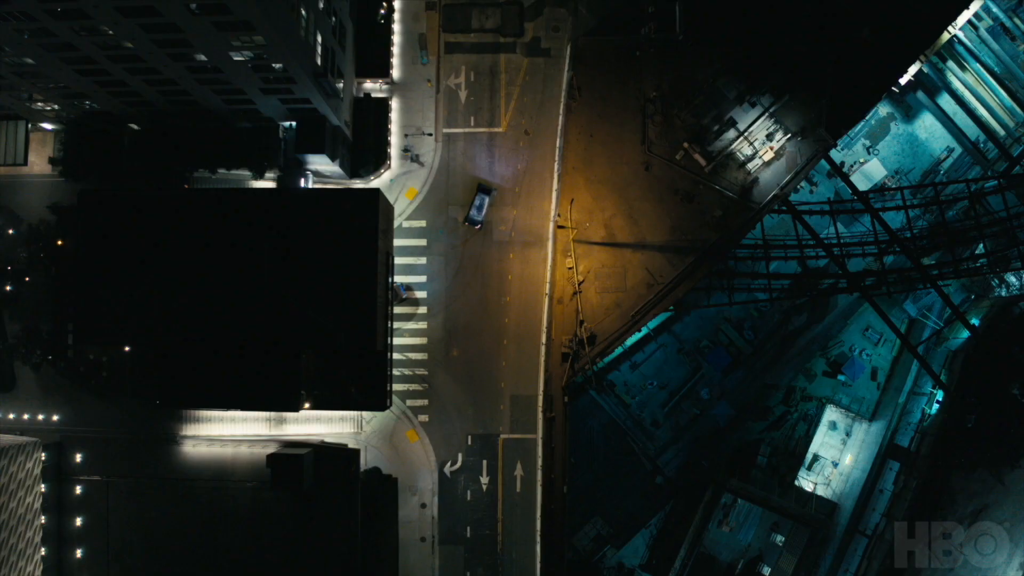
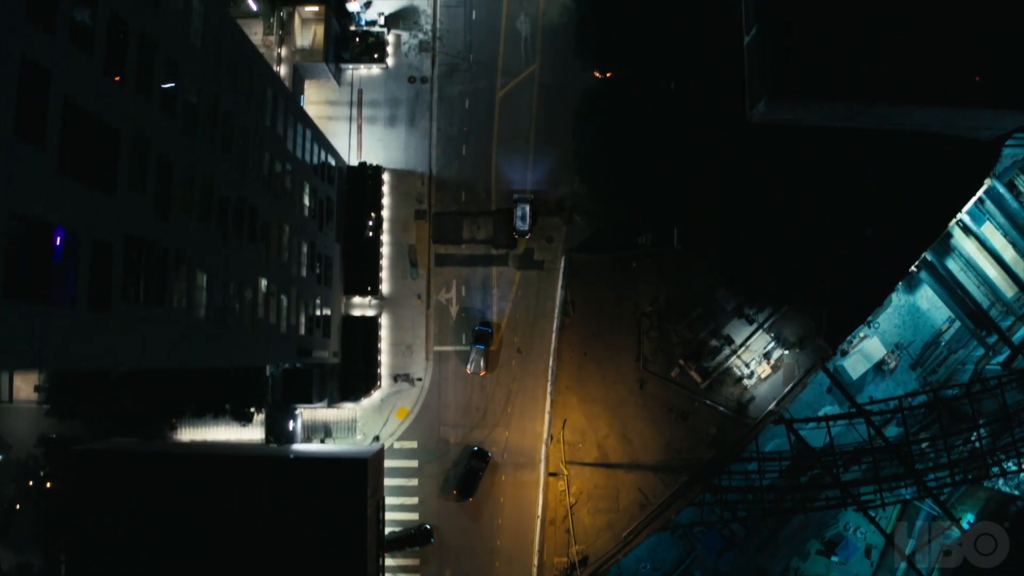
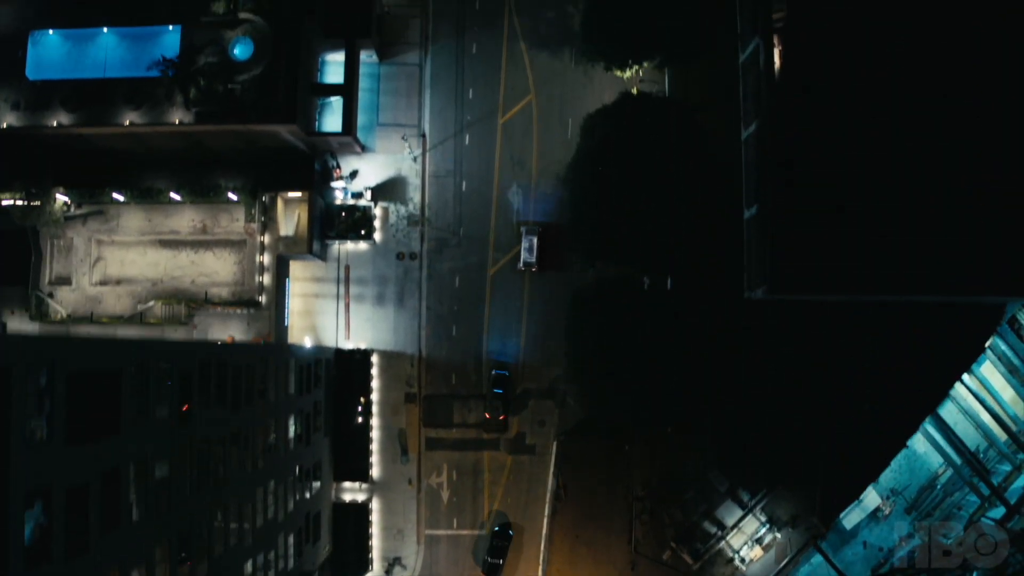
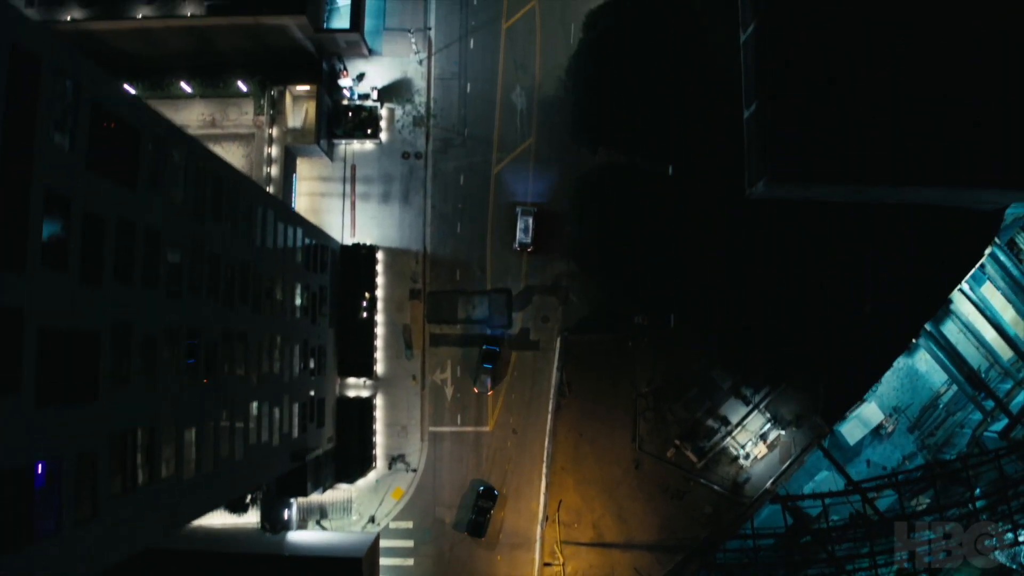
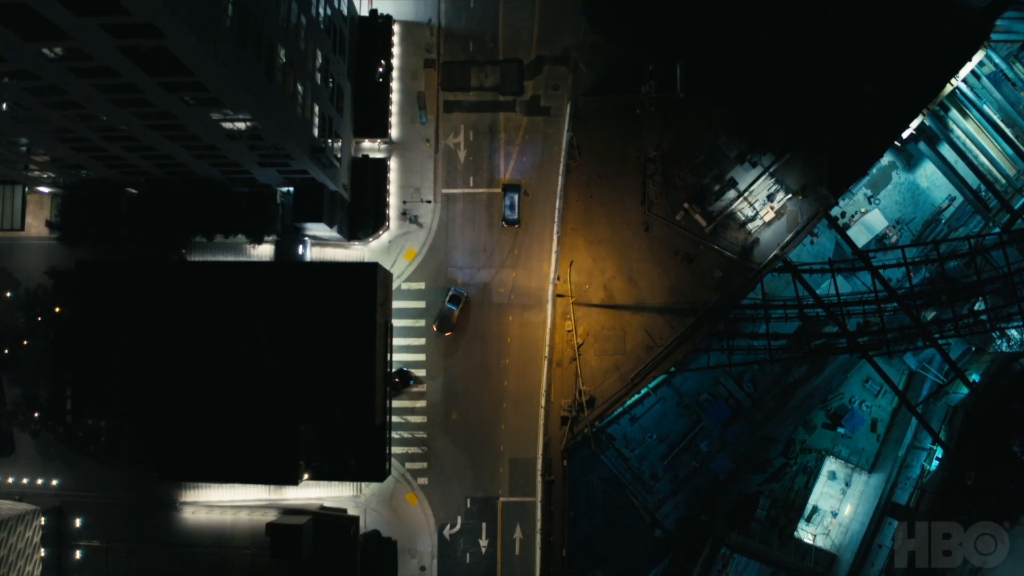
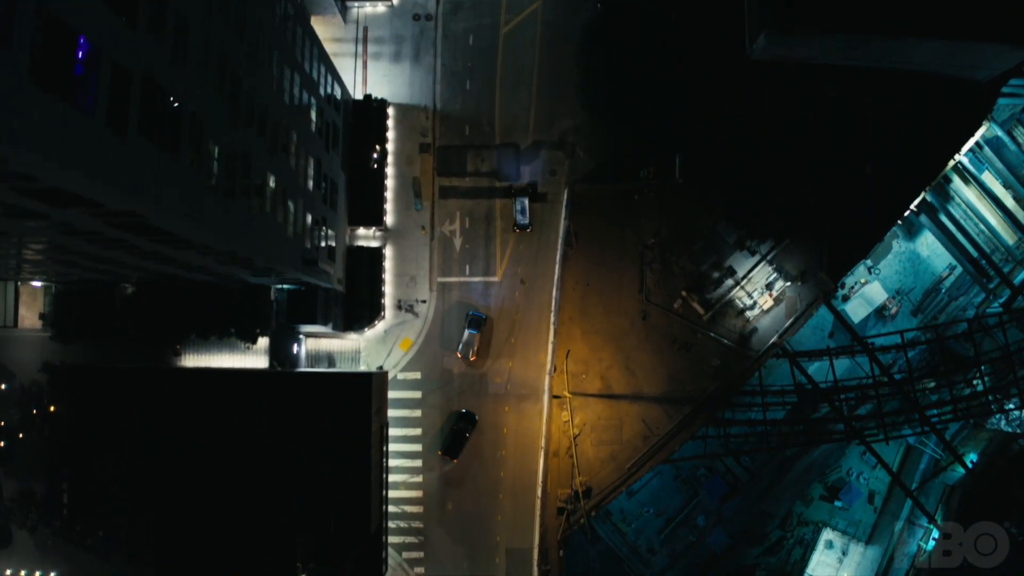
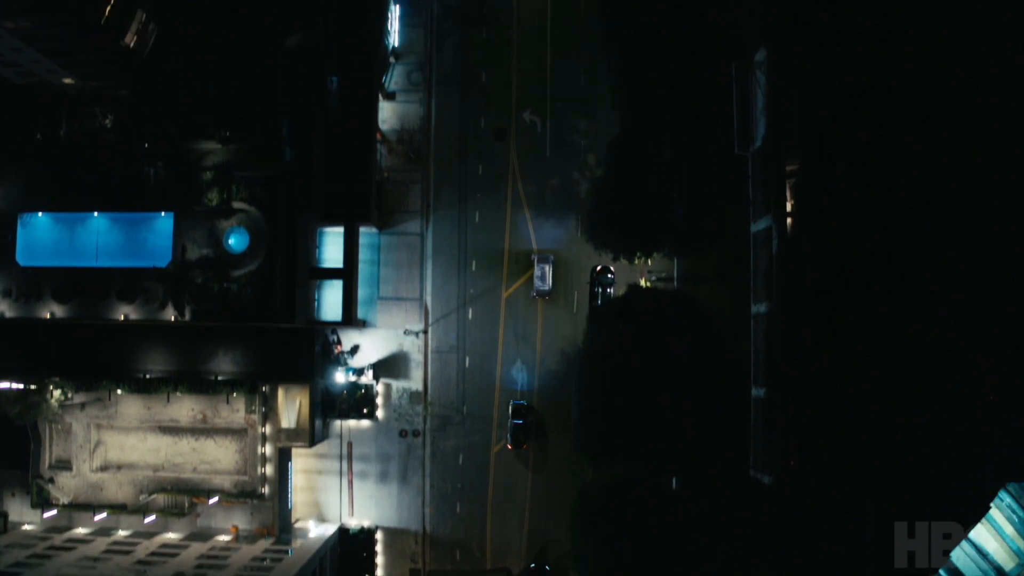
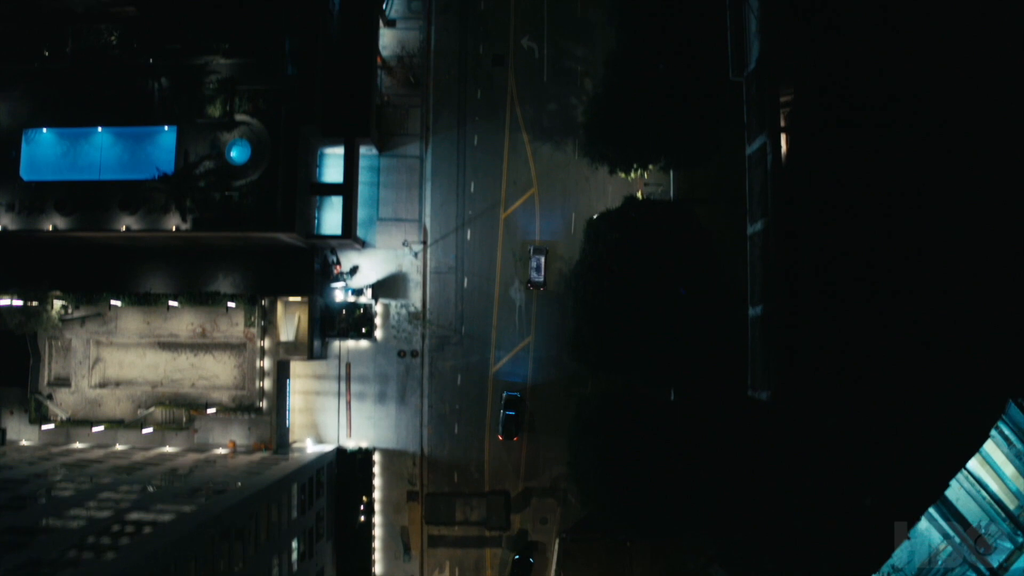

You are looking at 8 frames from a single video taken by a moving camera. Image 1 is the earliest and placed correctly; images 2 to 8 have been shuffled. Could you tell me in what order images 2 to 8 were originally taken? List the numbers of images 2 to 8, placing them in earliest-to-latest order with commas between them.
5, 6, 2, 4, 3, 8, 7
